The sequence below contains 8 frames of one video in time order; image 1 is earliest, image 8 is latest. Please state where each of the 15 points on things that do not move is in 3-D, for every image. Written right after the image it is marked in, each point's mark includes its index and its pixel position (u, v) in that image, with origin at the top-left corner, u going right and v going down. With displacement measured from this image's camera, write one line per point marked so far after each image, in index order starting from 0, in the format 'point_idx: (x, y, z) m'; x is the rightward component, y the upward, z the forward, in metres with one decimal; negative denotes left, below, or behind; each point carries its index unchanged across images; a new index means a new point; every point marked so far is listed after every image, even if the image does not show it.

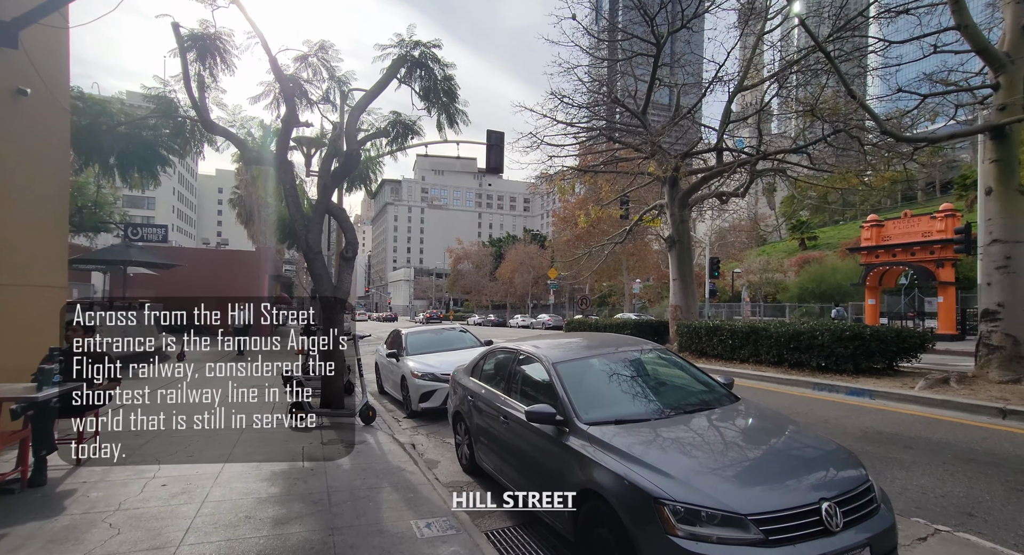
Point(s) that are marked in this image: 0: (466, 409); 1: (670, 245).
0: (-0.5, -1.5, +6.1) m
1: (+4.2, +0.9, +13.7) m
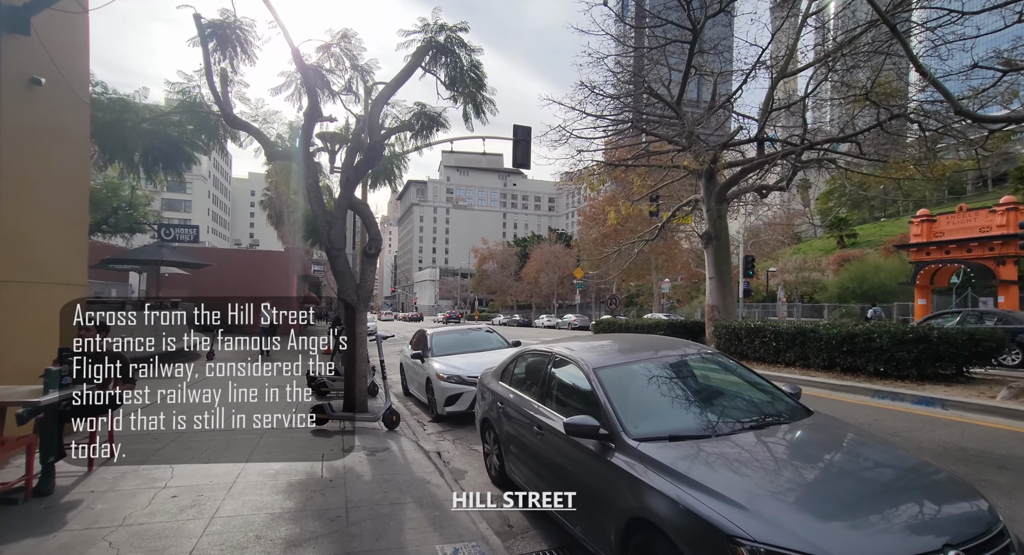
0: (-0.2, -1.5, +5.7) m
1: (+4.9, +0.9, +13.0) m
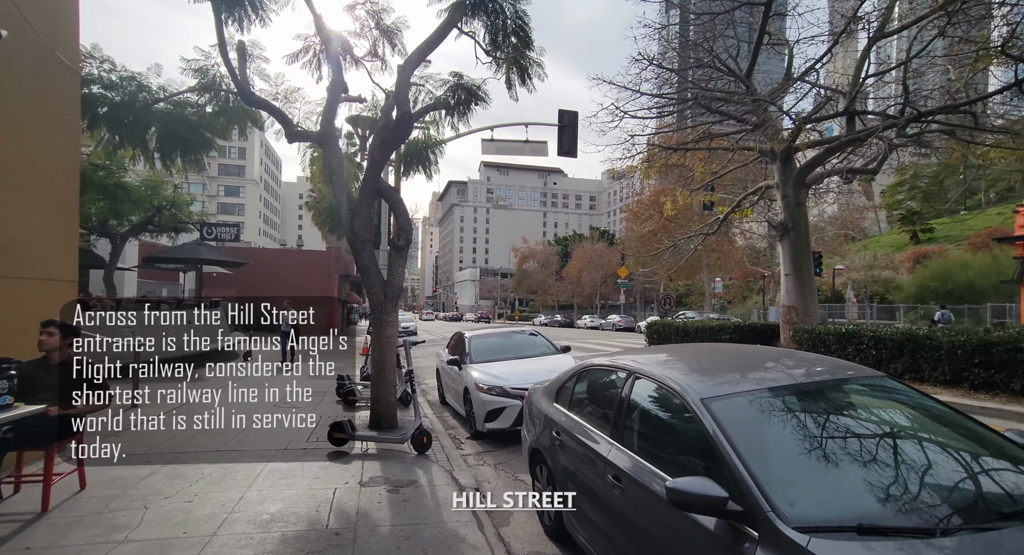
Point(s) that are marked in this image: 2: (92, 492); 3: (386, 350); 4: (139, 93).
0: (+0.3, -1.4, +4.4) m
1: (+6.0, +1.0, +11.4) m
2: (-3.4, -1.8, +4.2) m
3: (-1.8, -1.0, +7.2) m
4: (-5.8, +2.9, +7.9) m
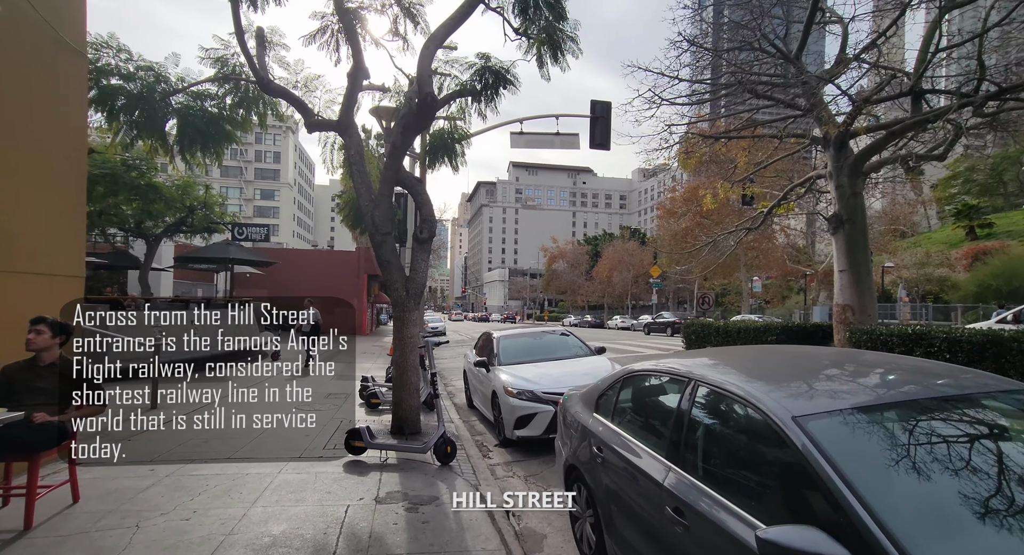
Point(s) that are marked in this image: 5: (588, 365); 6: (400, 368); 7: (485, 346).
0: (+0.6, -1.4, +3.9) m
1: (+6.6, +1.1, +10.5) m
2: (-3.2, -1.7, +3.8) m
3: (-1.4, -0.9, +6.7) m
4: (-5.3, +2.9, +7.7) m
5: (+1.2, -1.4, +8.1) m
6: (-1.5, -1.2, +6.8) m
7: (-0.5, -1.3, +9.7) m
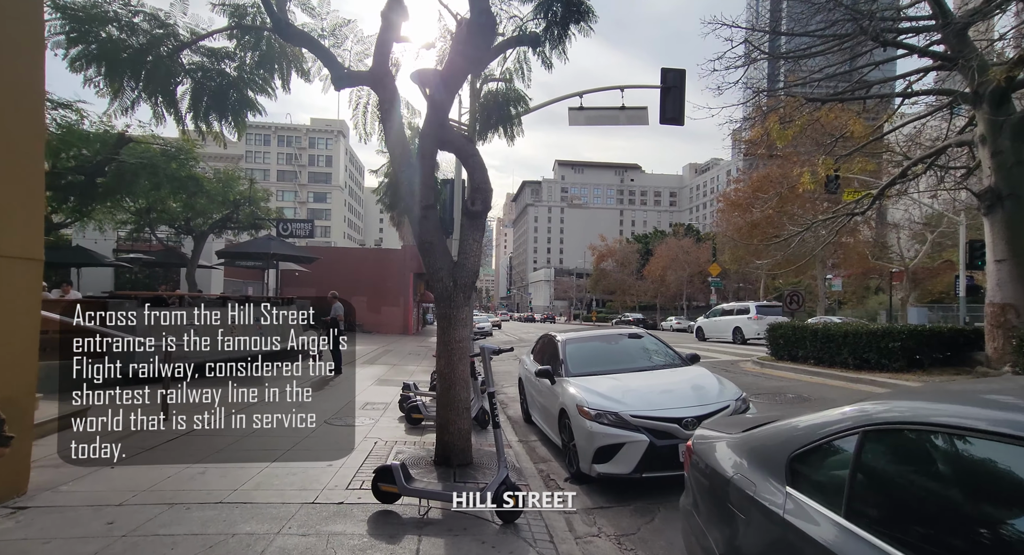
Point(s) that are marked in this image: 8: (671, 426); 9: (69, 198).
0: (+1.1, -1.2, +2.2) m
1: (+7.7, +1.2, +8.3) m
2: (-2.6, -1.6, +2.5) m
3: (-0.6, -0.8, +5.2) m
4: (-4.4, +3.0, +6.5) m
5: (+2.1, -1.2, +6.4) m
6: (-0.7, -1.0, +5.3) m
7: (+0.5, -1.2, +8.1) m
8: (+1.6, -1.5, +5.0) m
9: (-14.6, +2.7, +17.0) m
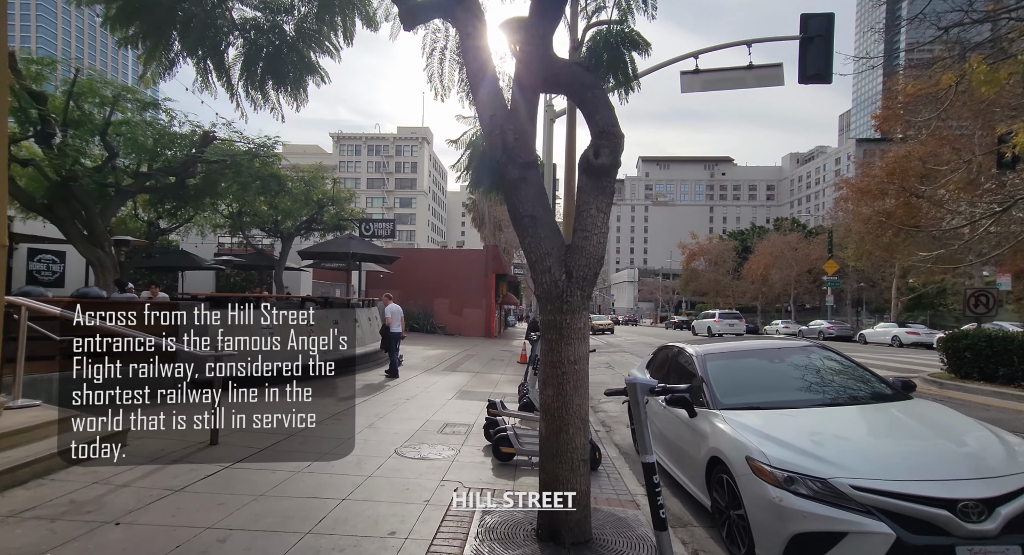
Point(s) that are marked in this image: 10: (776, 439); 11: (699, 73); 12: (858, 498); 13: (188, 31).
0: (+1.6, -1.1, +0.3) m
1: (+9.1, +1.3, +5.3) m
2: (-2.1, -1.5, +1.2) m
3: (+0.4, -0.7, +3.5) m
4: (-3.2, +3.1, +5.4) m
5: (+3.2, -1.1, +4.2) m
6: (+0.3, -1.0, +3.6) m
7: (+1.9, -1.1, +6.2) m
8: (+2.5, -1.4, +3.0) m
9: (-11.7, +2.6, +17.4) m
10: (+2.0, -1.2, +3.9) m
11: (+3.7, +4.0, +10.0) m
12: (+2.2, -1.4, +3.1) m
13: (-3.5, +2.6, +5.4) m
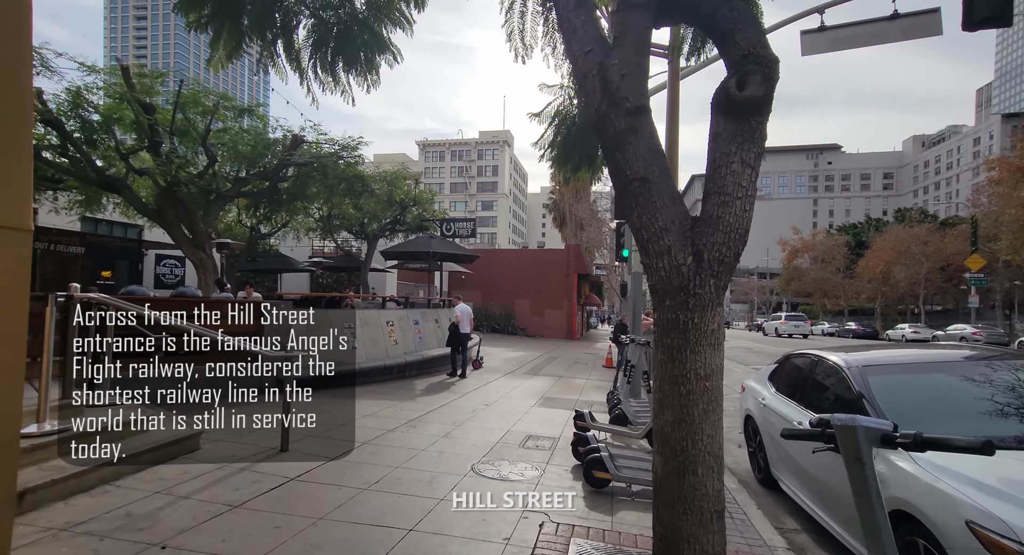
0: (+1.6, -1.0, -0.8) m
1: (+9.8, +1.4, +3.0) m
2: (-1.9, -1.4, +0.6) m
3: (+0.9, -0.7, +2.6) m
4: (-2.4, +3.1, +5.0) m
5: (+3.8, -1.1, +2.8) m
6: (+0.8, -0.9, +2.6) m
7: (+2.9, -1.0, +5.0) m
8: (+2.9, -1.3, +1.7) m
9: (-8.8, +2.6, +18.2) m
10: (+2.6, -1.1, +2.7) m
11: (+5.2, +4.1, +8.5) m
12: (+2.7, -1.3, +1.9) m
13: (-2.7, +2.6, +5.1) m
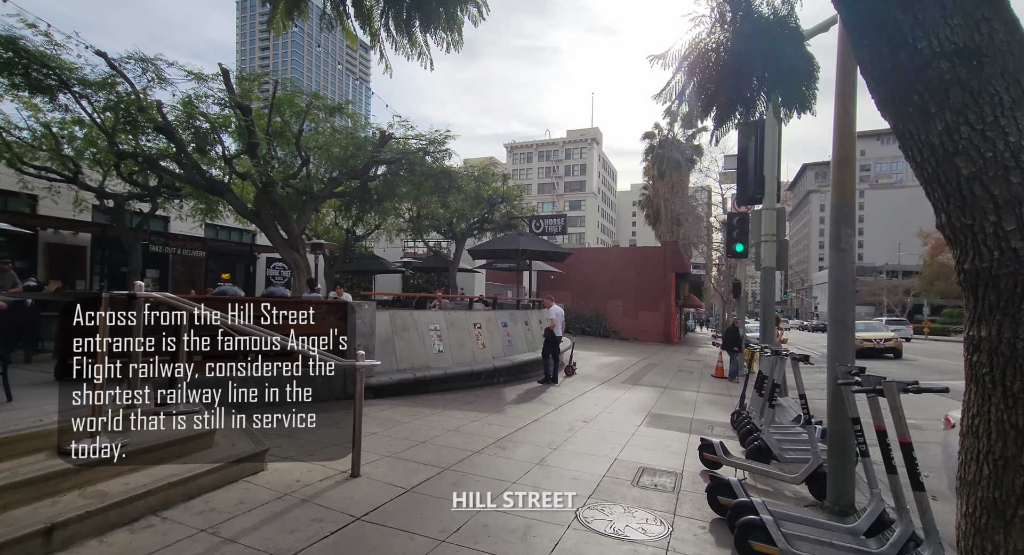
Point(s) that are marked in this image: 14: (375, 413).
0: (+1.5, -1.0, -2.3) m
1: (+10.1, +1.5, 0.0) m
2: (-1.7, -1.4, -0.3) m
3: (+1.4, -0.6, +1.1) m
4: (-1.5, +3.2, +4.1) m
5: (+4.3, -1.0, +0.9) m
6: (+1.3, -0.8, +1.2) m
7: (+3.7, -0.9, +3.2) m
8: (+3.2, -1.2, 0.0) m
9: (-5.6, +2.6, +18.2) m
10: (+3.0, -1.1, +1.0) m
11: (+6.5, +4.2, +6.3) m
12: (+3.0, -1.2, +0.2) m
13: (-1.8, +2.7, +4.2) m
14: (-2.0, -2.0, +7.6) m
